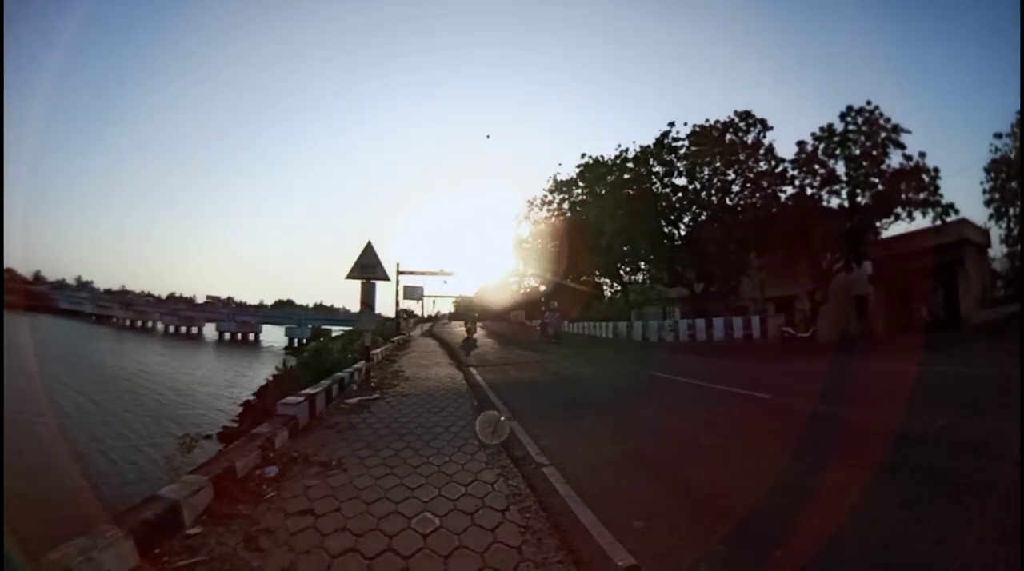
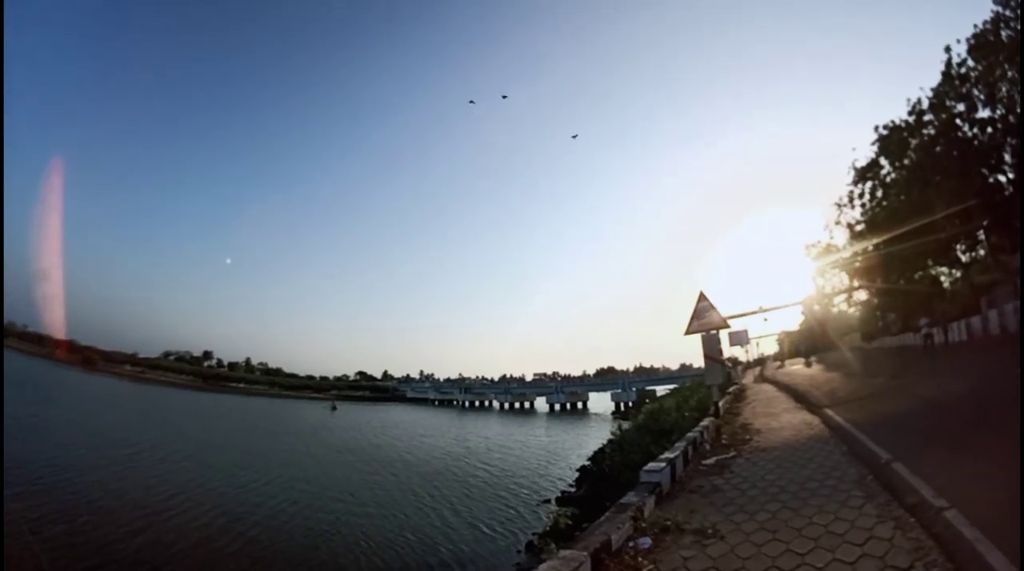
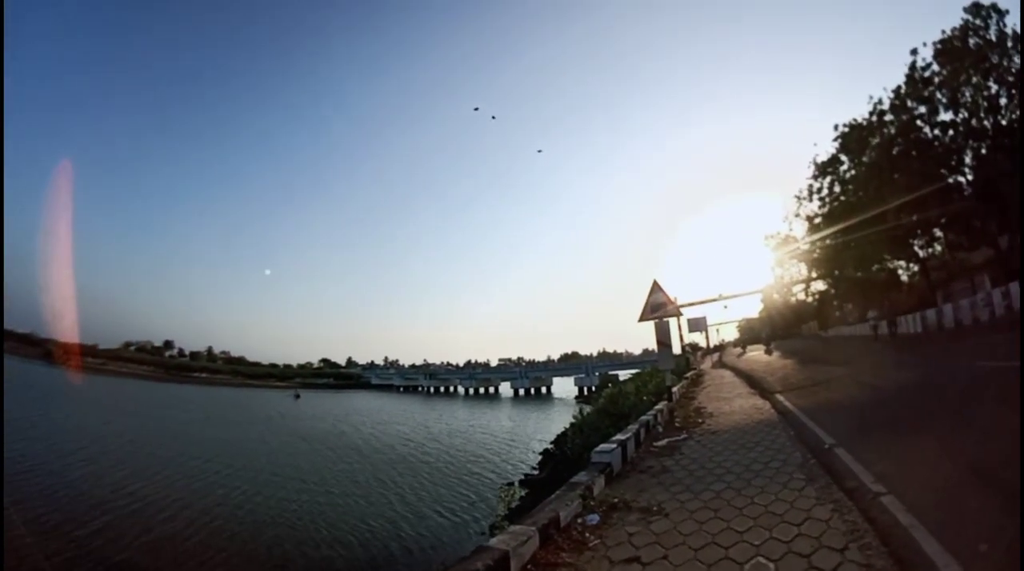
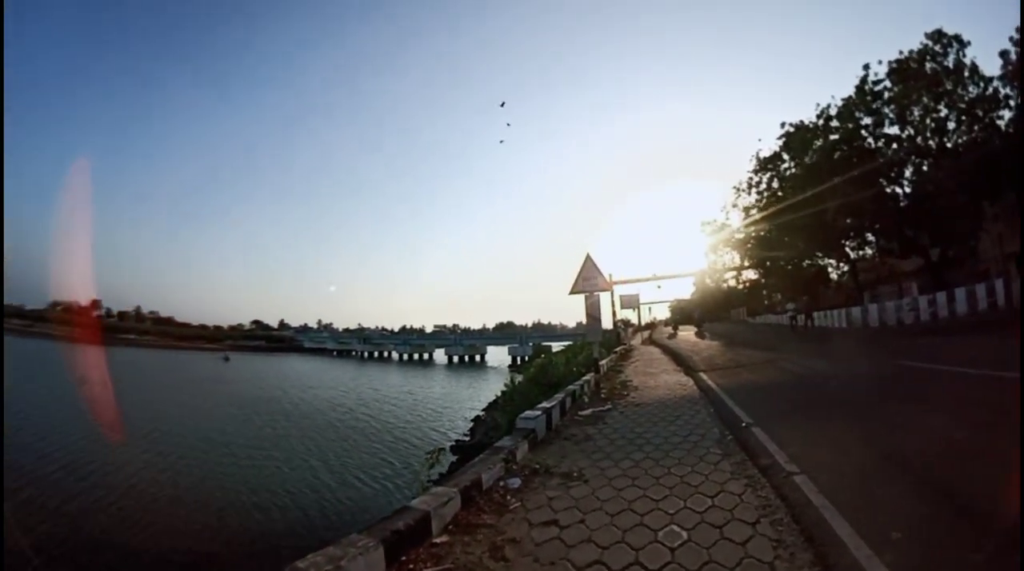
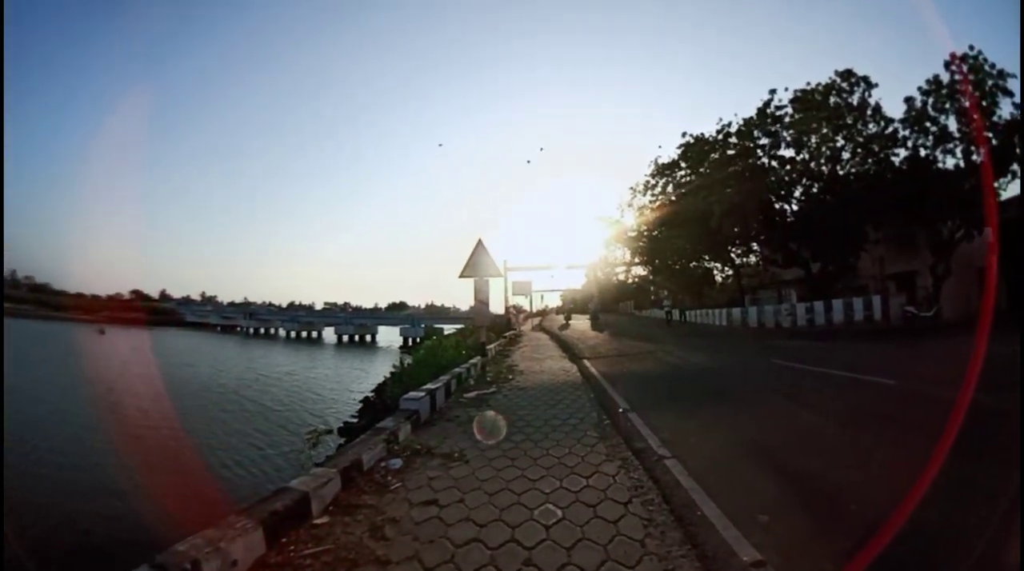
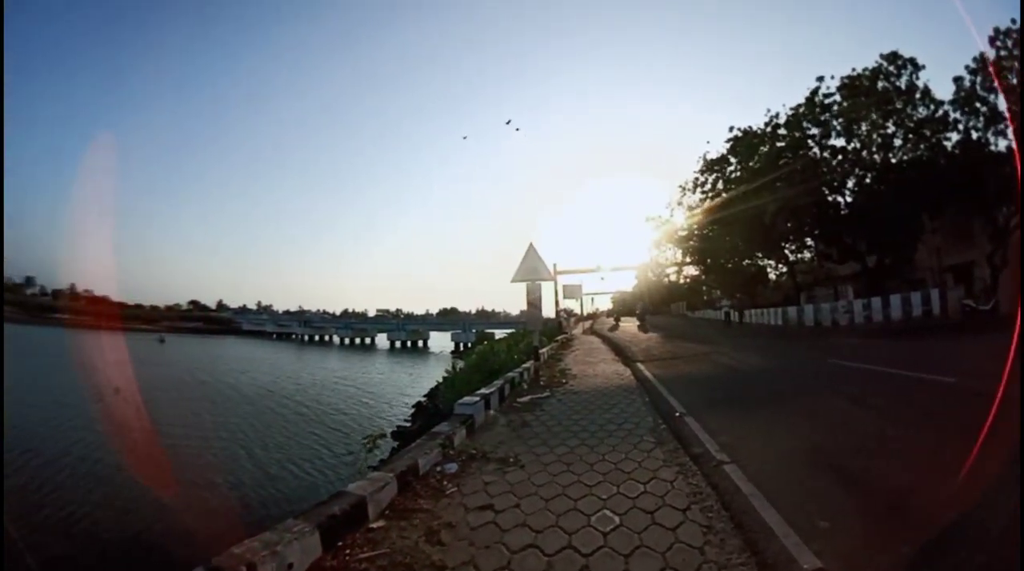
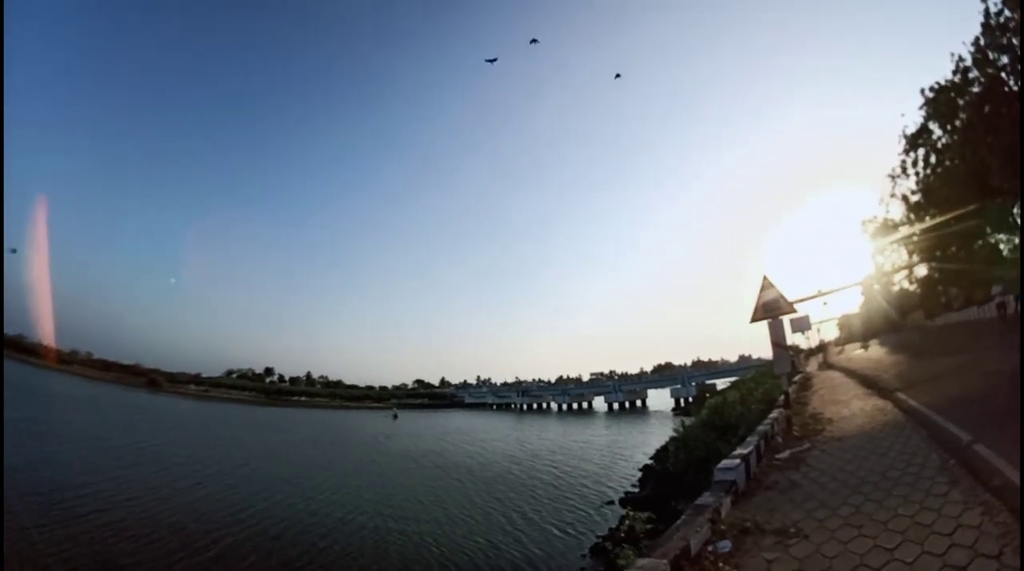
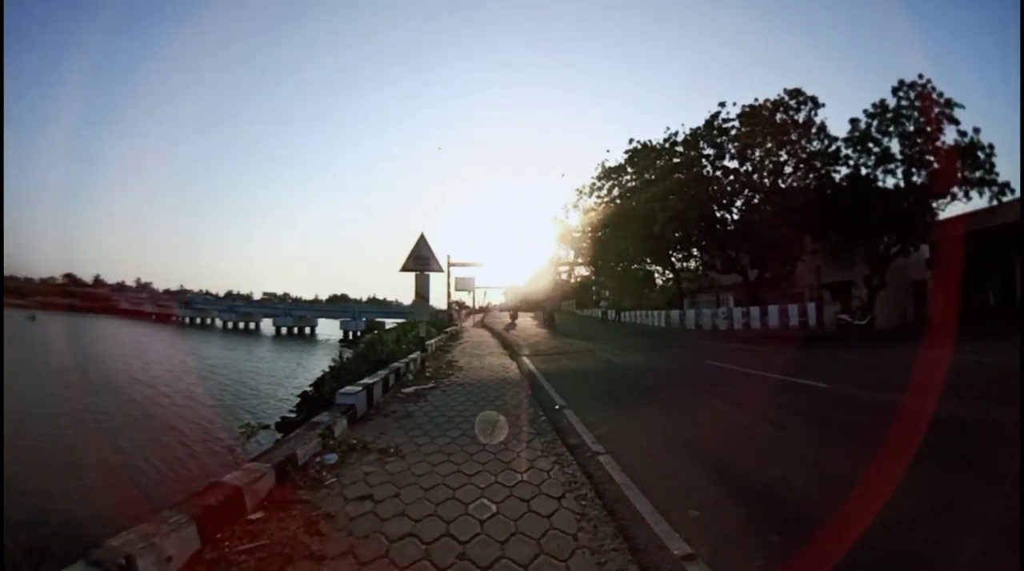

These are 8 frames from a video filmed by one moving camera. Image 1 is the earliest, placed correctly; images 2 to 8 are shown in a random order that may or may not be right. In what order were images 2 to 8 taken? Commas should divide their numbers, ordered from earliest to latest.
8, 5, 6, 4, 3, 2, 7
